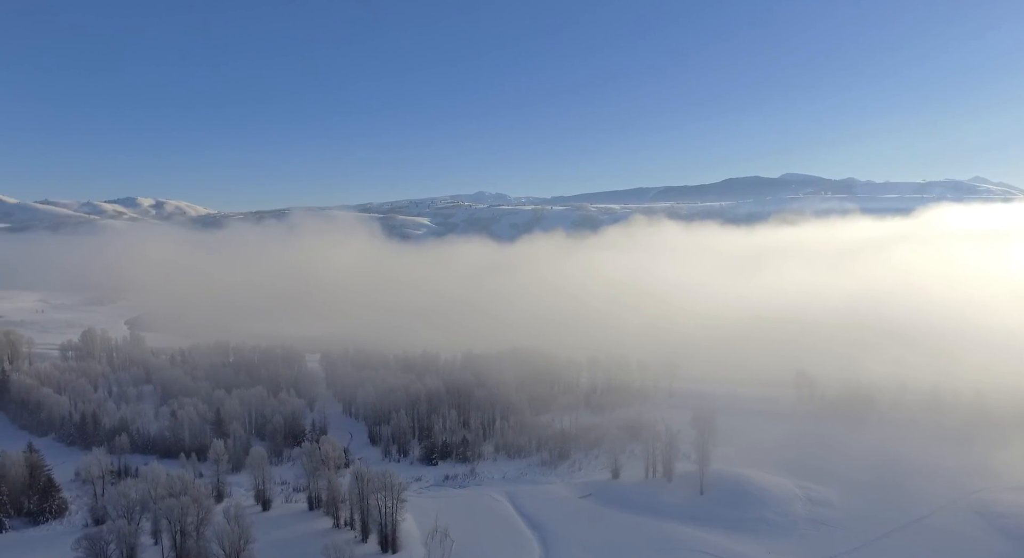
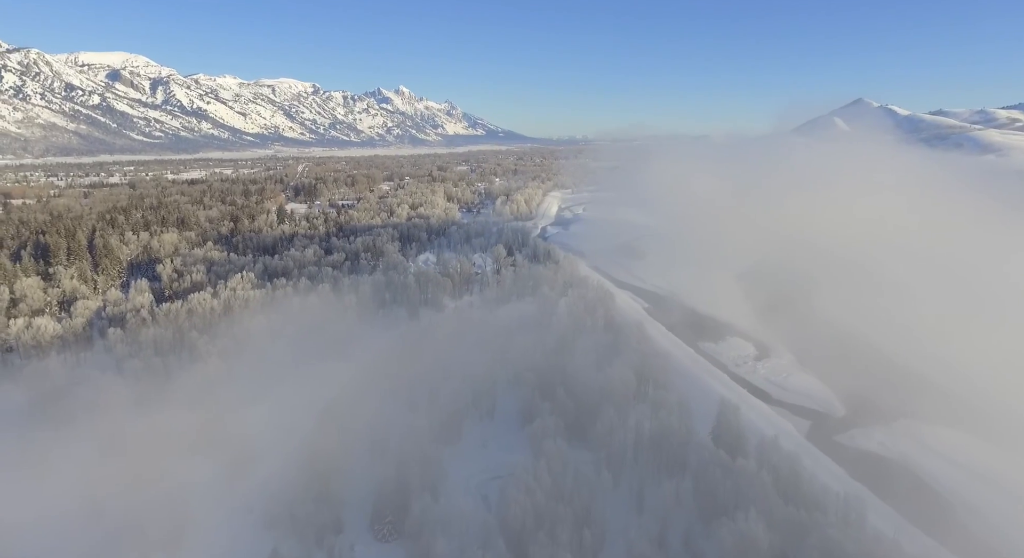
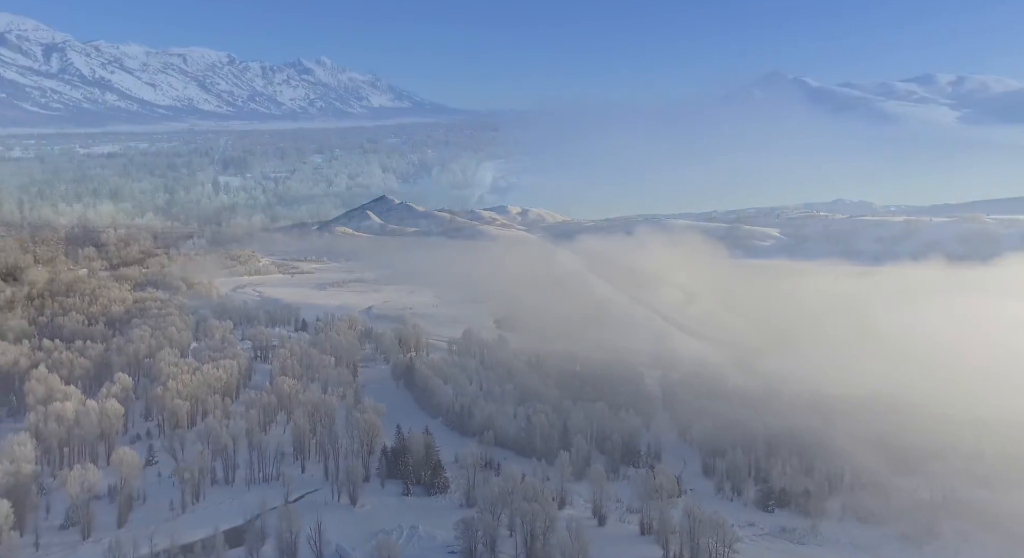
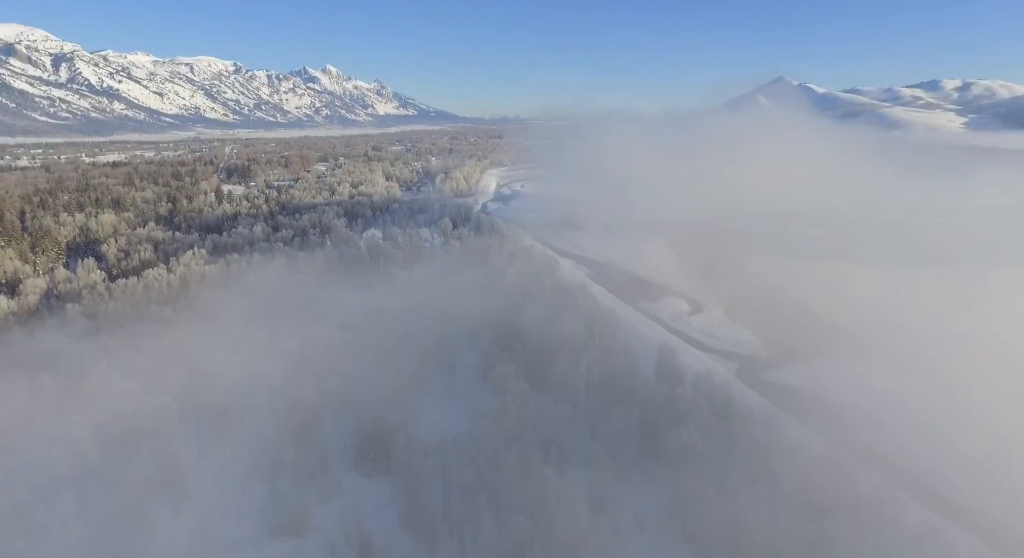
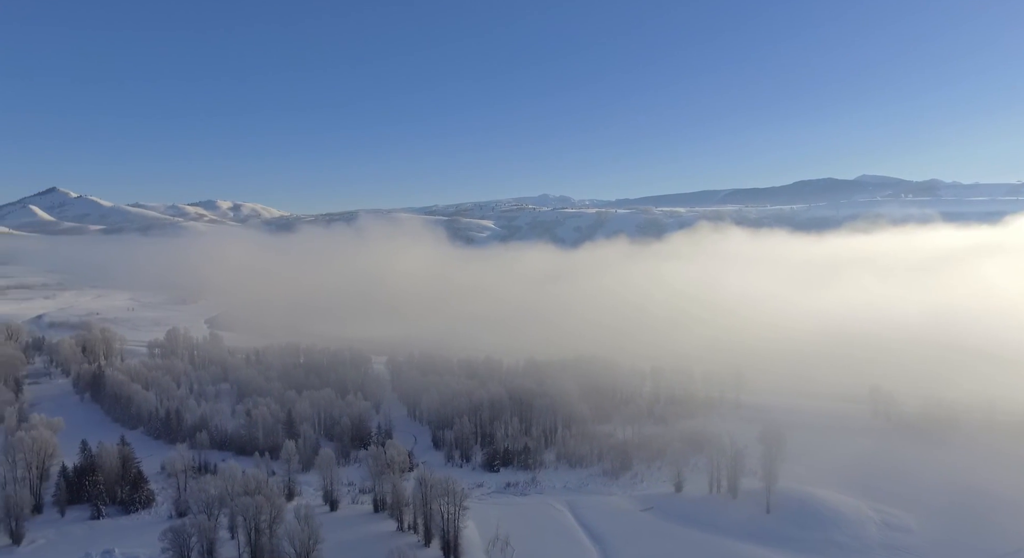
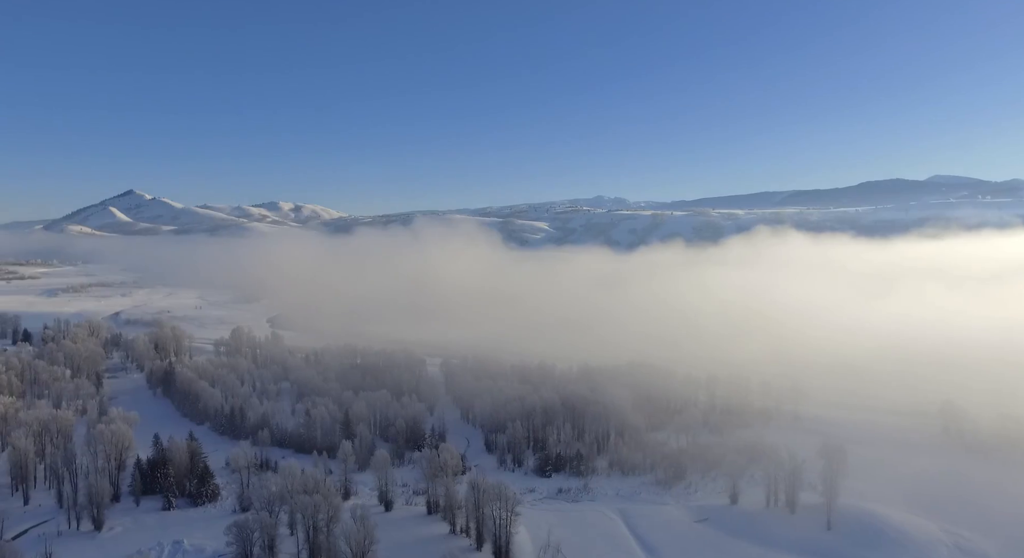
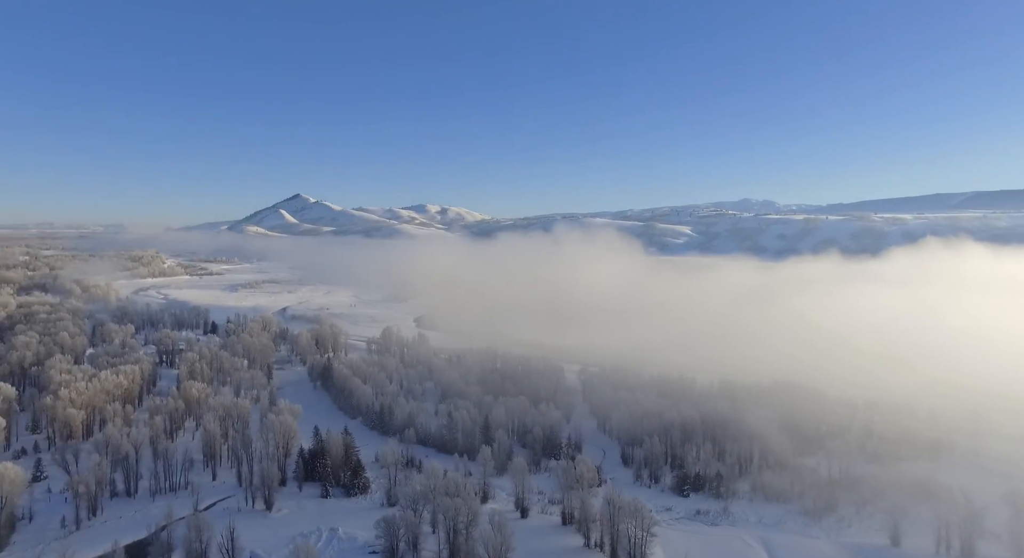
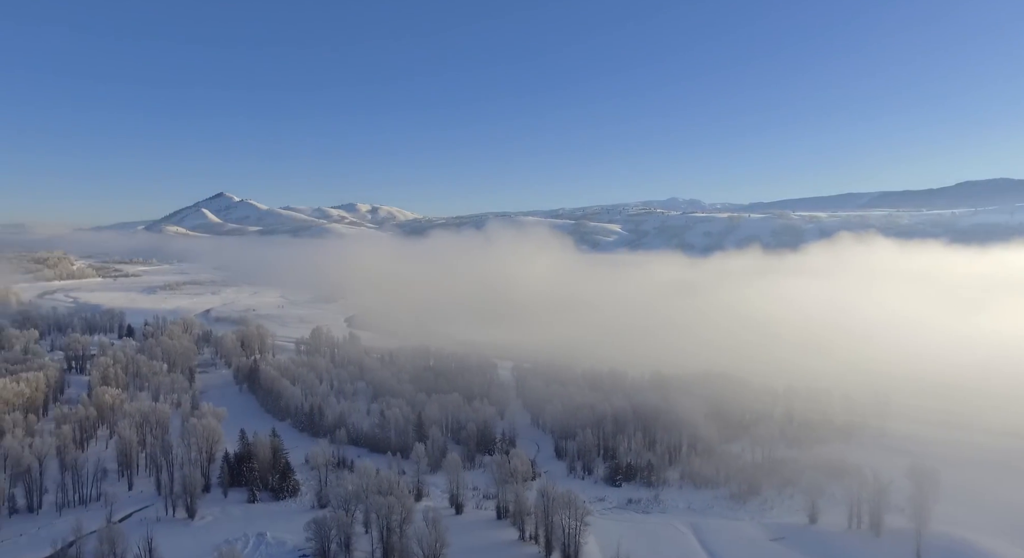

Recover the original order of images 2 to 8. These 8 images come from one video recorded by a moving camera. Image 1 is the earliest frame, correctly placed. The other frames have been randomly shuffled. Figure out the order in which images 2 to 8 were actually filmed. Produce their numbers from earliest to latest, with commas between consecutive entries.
5, 6, 8, 7, 3, 4, 2
